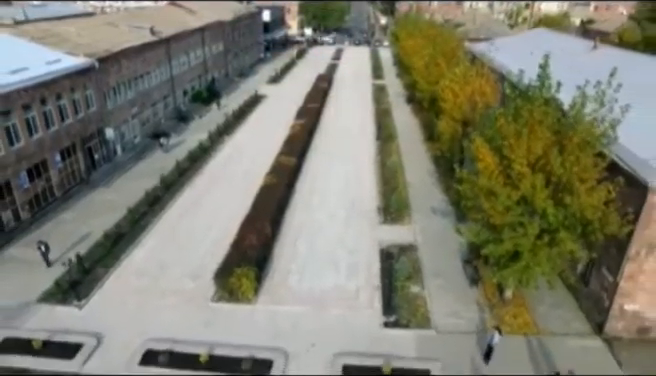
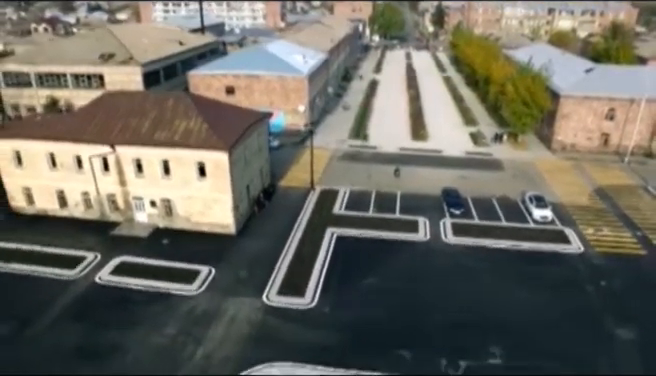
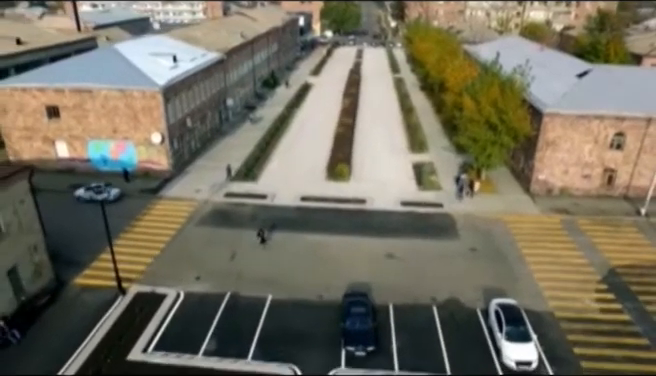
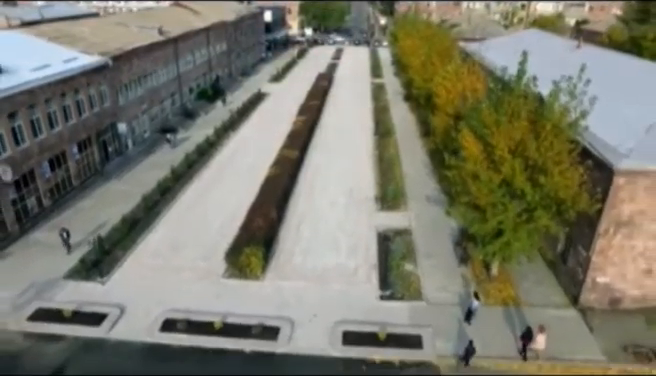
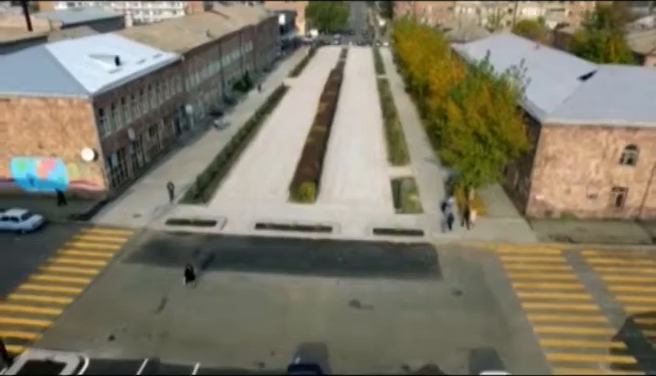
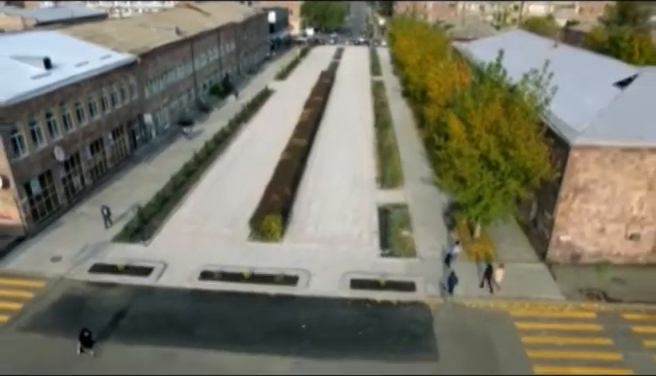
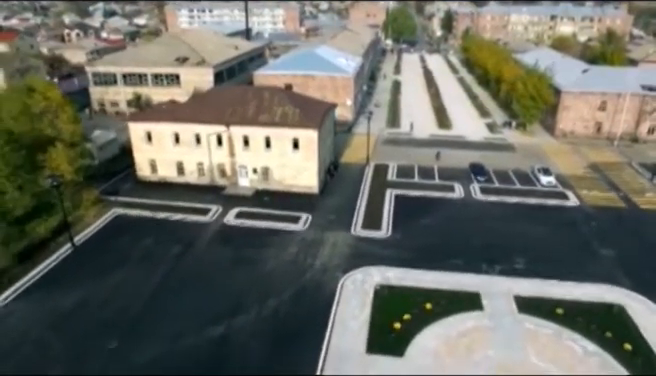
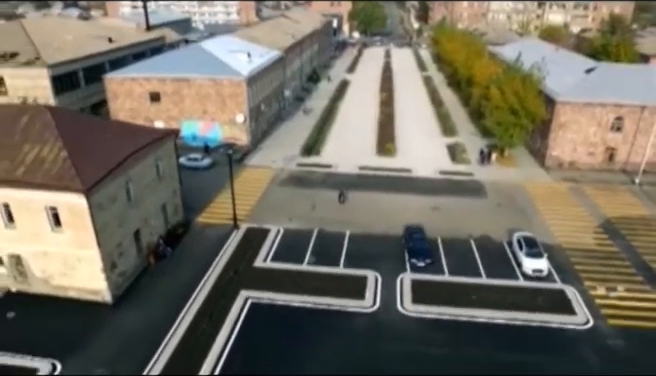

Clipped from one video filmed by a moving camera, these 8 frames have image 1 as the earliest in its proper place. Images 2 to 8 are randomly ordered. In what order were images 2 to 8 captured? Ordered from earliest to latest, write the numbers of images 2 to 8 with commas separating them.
4, 6, 5, 3, 8, 2, 7
